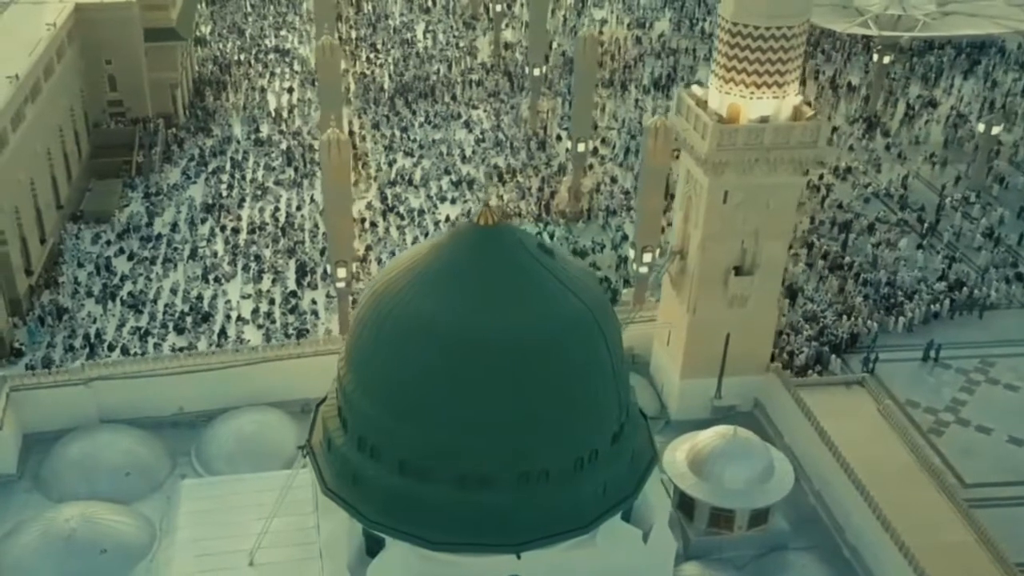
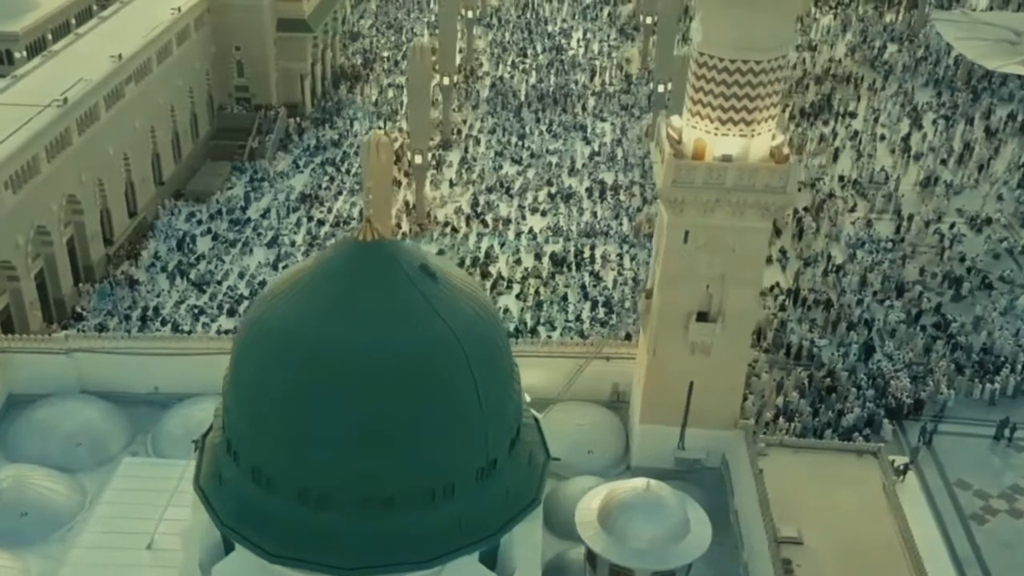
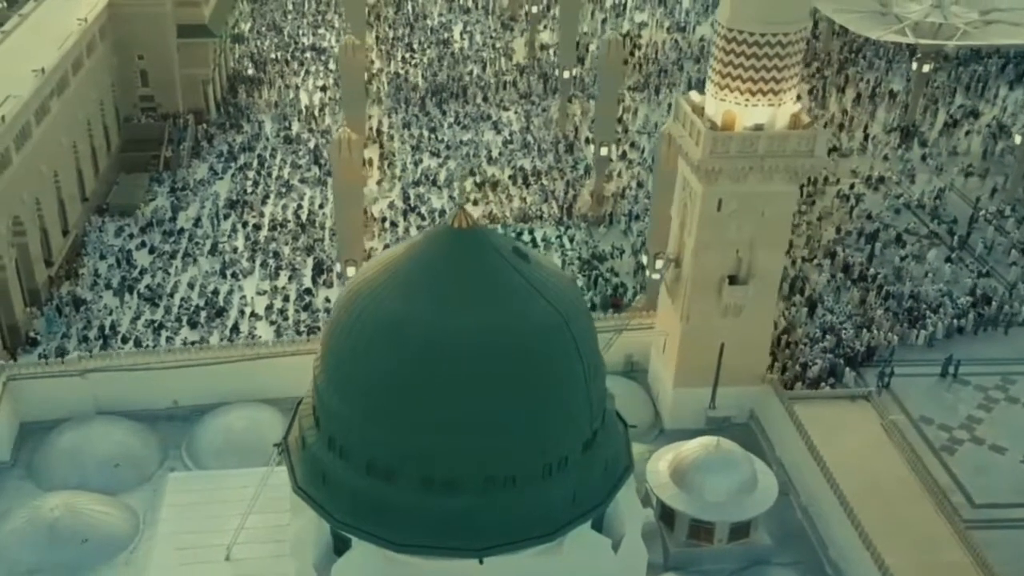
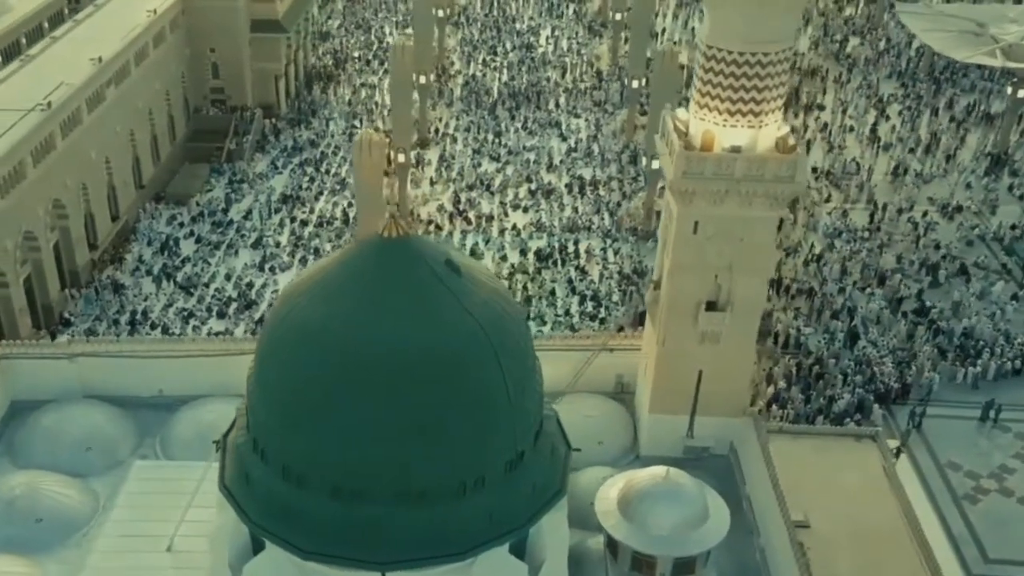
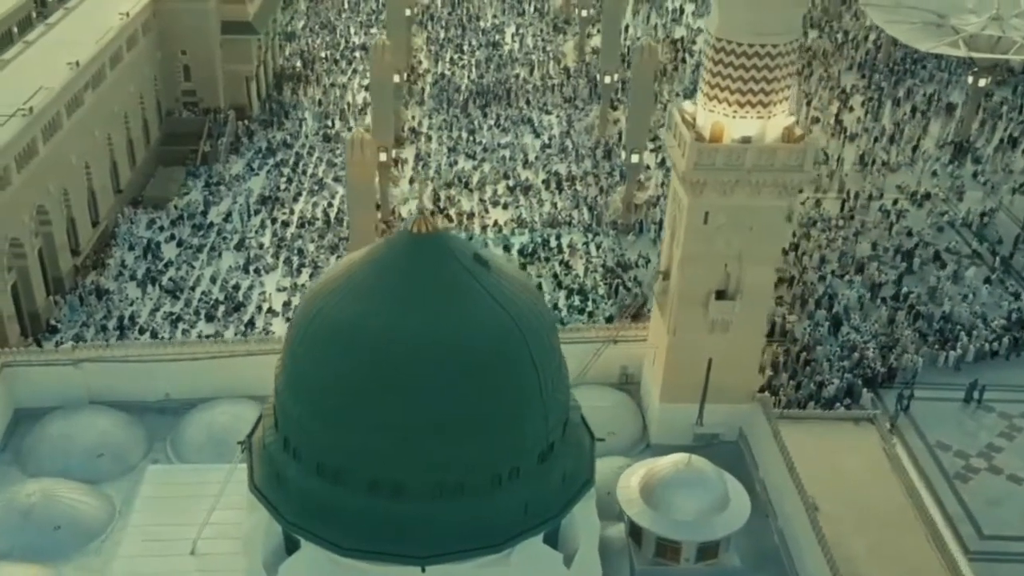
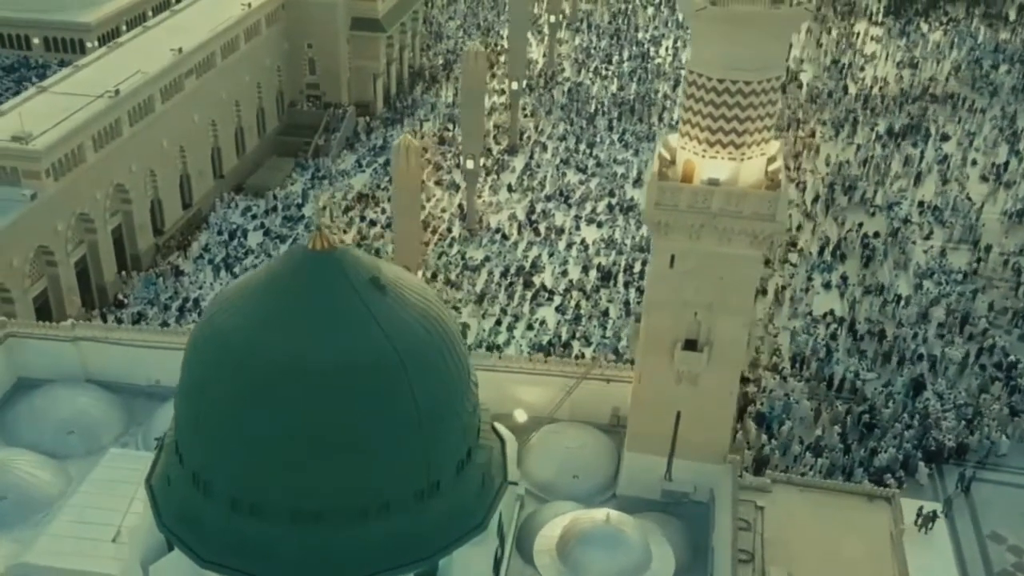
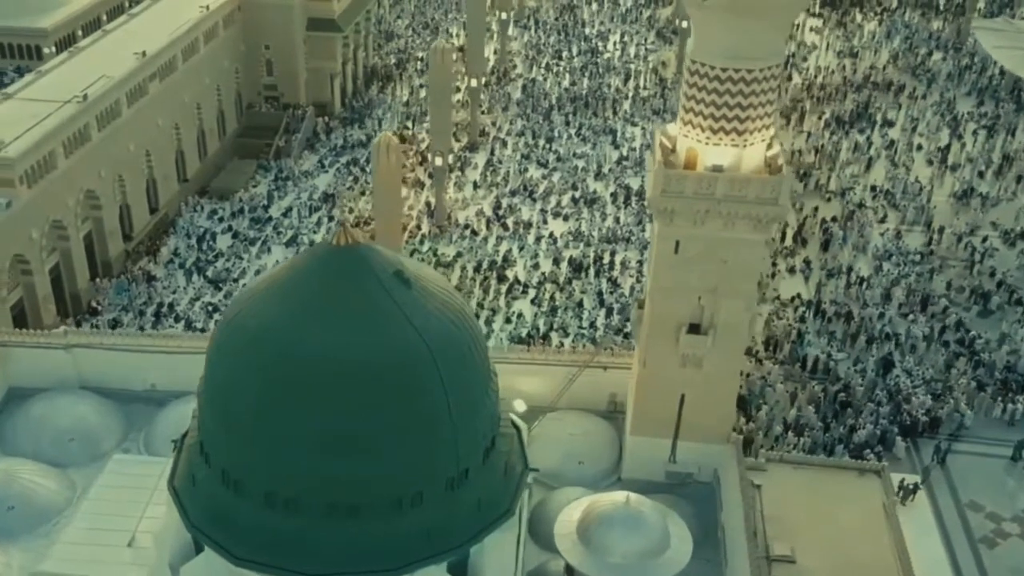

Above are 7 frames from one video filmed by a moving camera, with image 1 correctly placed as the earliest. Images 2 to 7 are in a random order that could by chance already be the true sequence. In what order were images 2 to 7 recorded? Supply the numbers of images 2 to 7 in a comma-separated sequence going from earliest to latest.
3, 5, 4, 2, 7, 6
